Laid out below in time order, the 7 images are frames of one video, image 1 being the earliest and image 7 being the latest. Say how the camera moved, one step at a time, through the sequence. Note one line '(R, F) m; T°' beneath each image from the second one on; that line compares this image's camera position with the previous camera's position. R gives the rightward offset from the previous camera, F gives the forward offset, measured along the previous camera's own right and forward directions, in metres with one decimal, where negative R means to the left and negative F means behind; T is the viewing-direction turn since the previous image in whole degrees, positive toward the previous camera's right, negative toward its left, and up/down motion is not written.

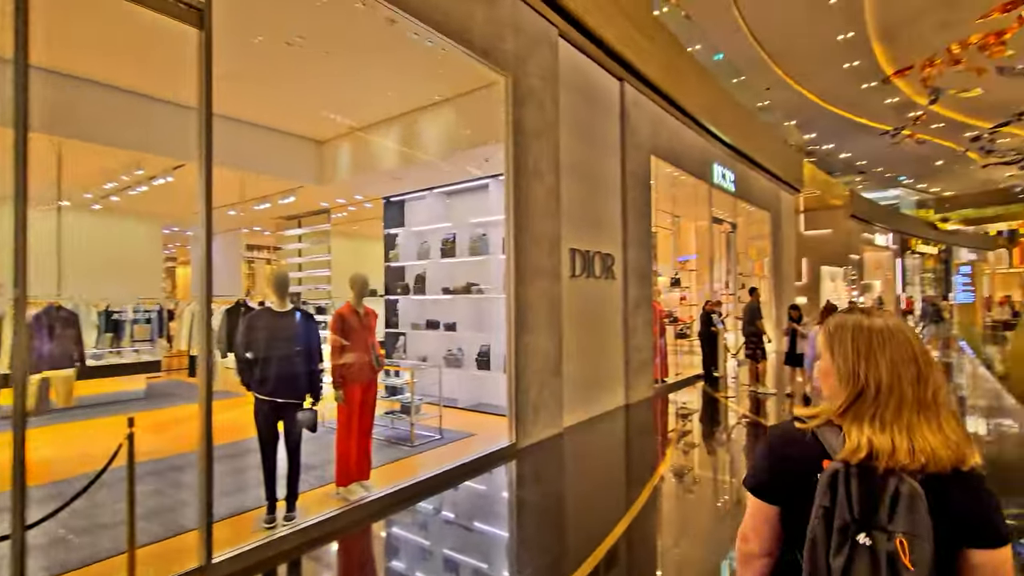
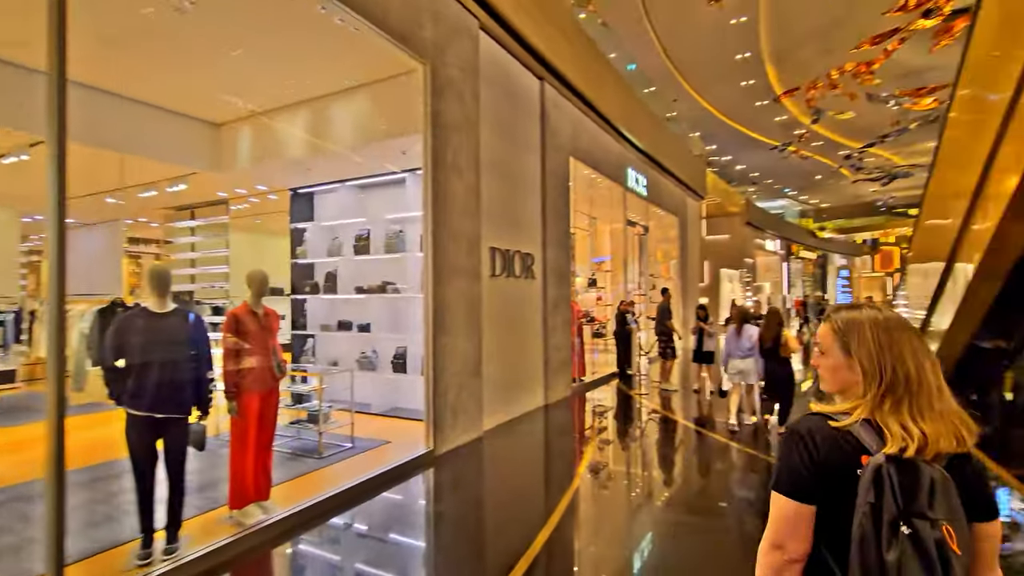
(0.0, +0.1) m; +9°
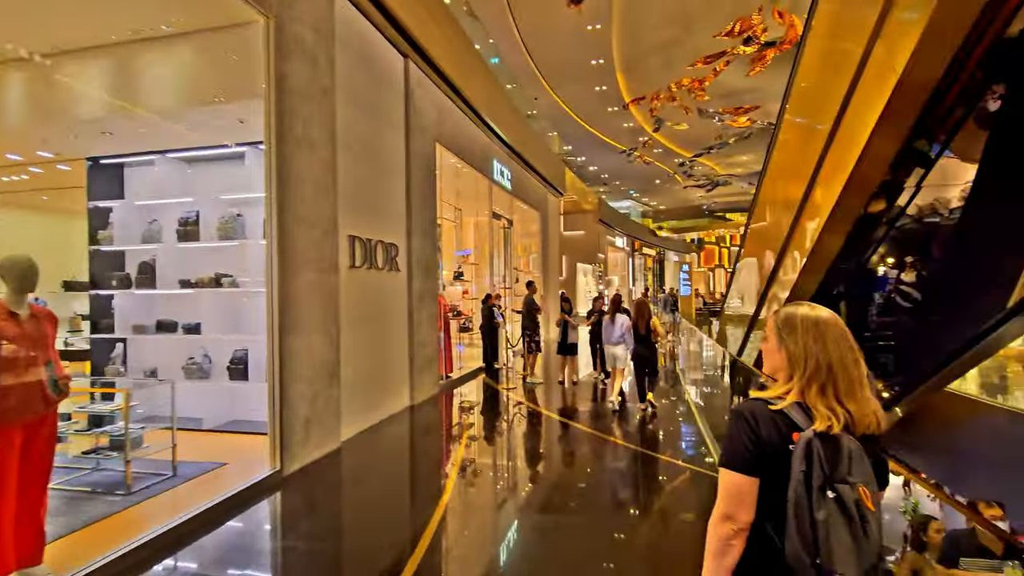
(0.0, +0.3) m; +15°
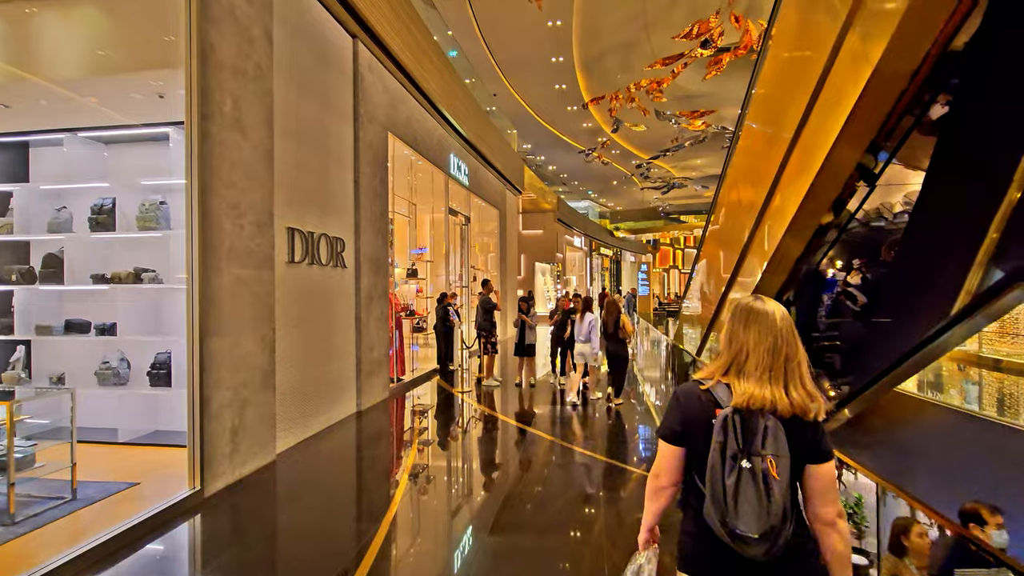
(0.0, +0.2) m; +5°
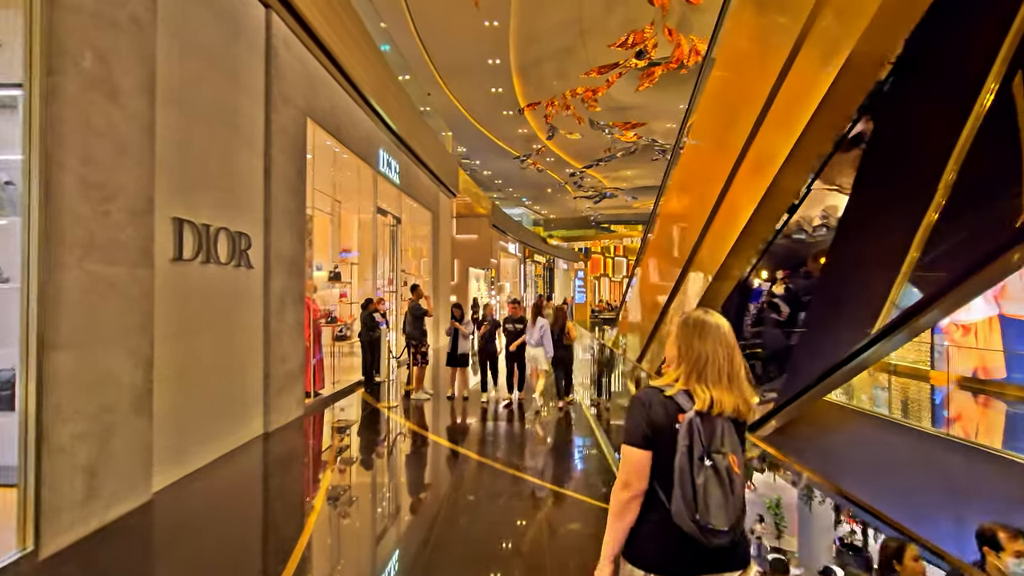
(0.0, +0.4) m; +7°
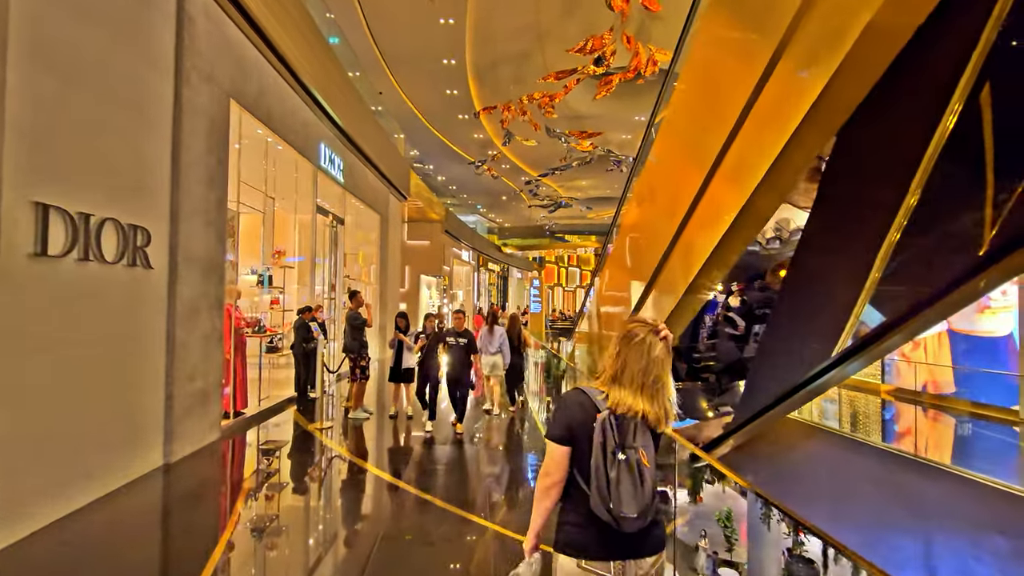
(0.0, +0.5) m; +5°
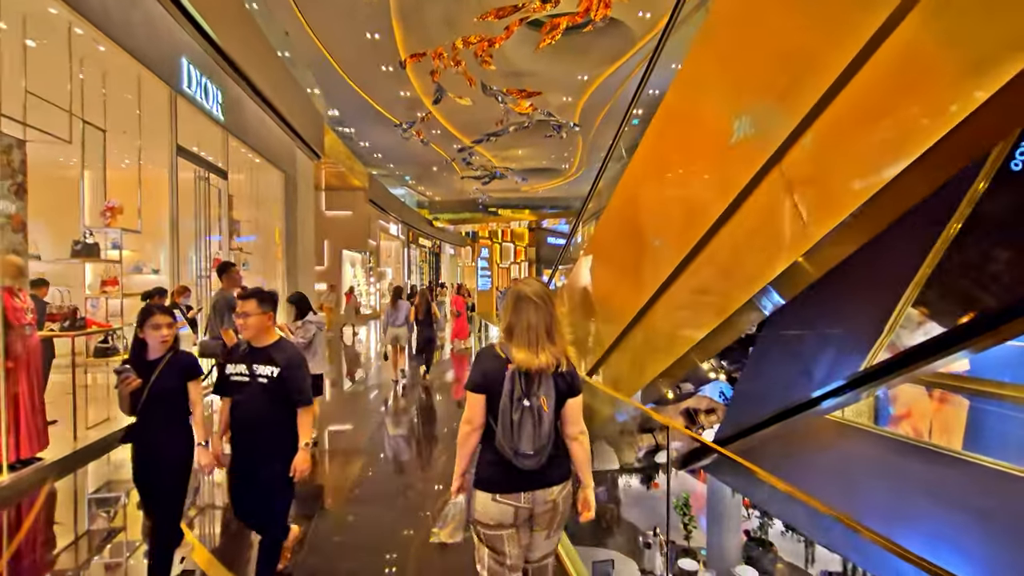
(-0.1, +1.6) m; +8°
